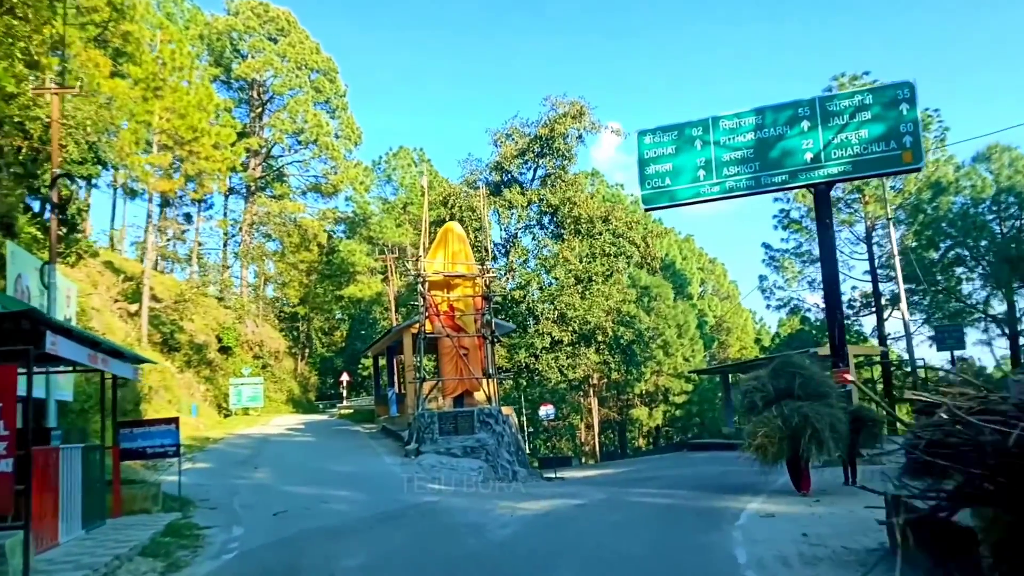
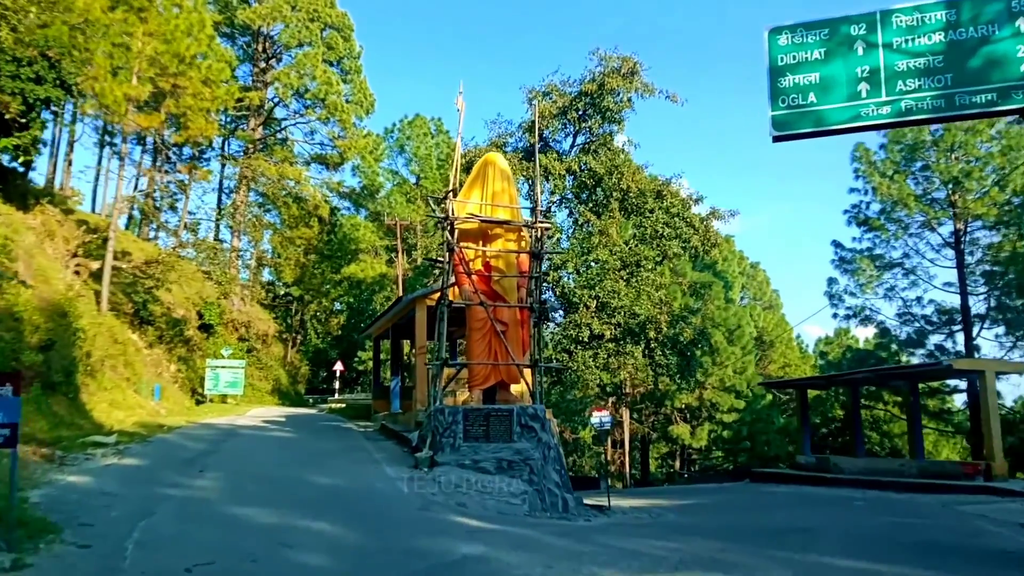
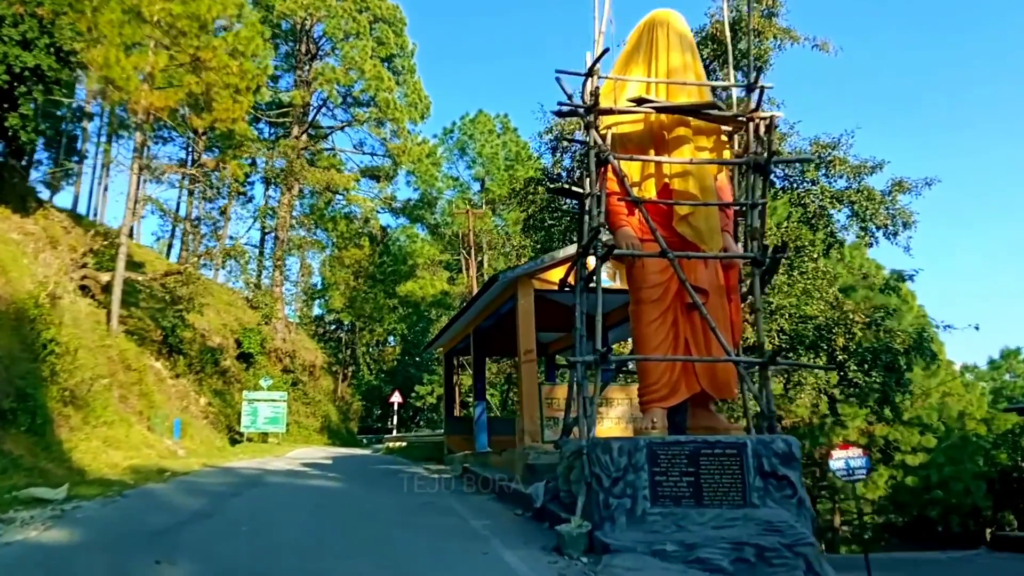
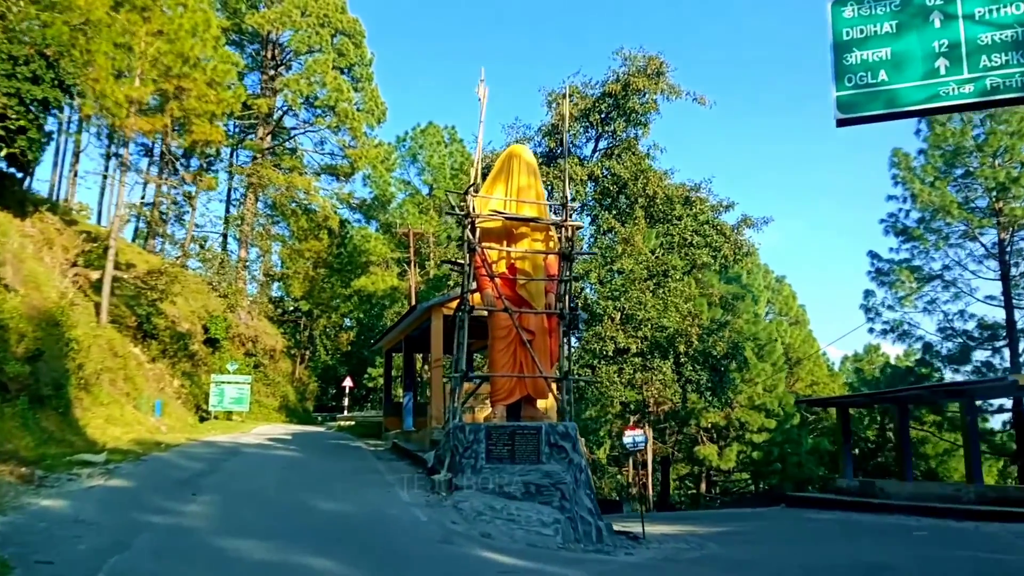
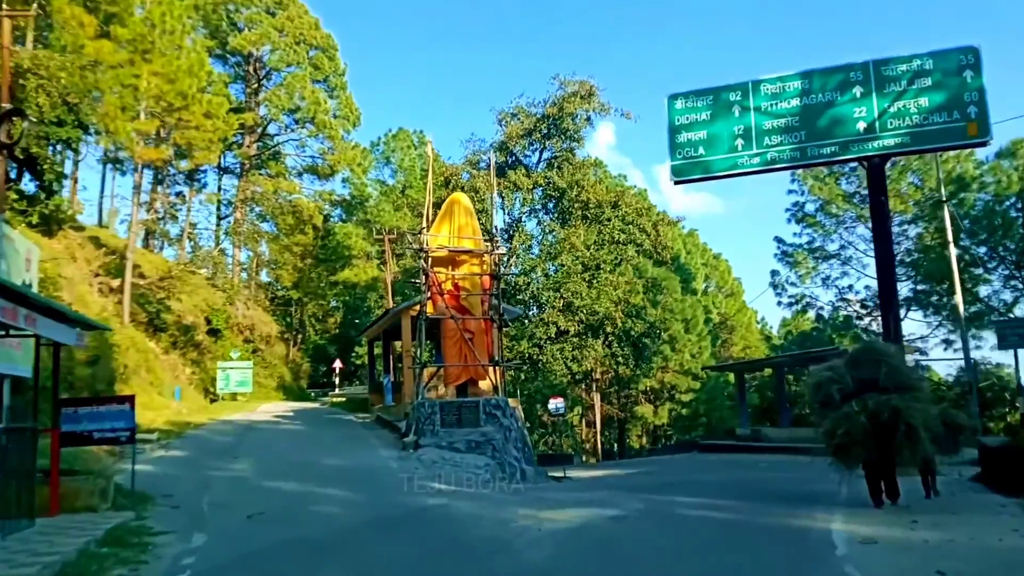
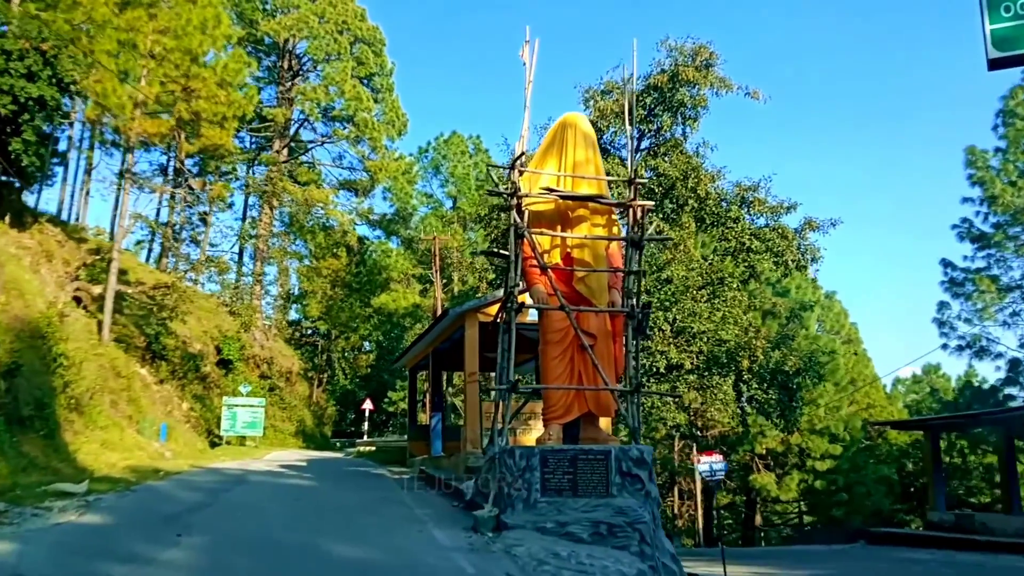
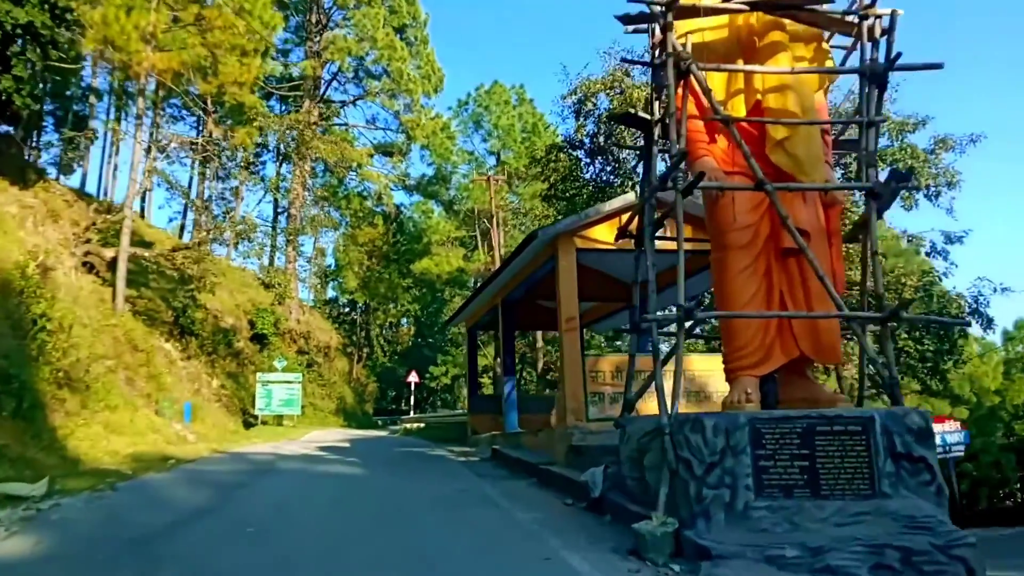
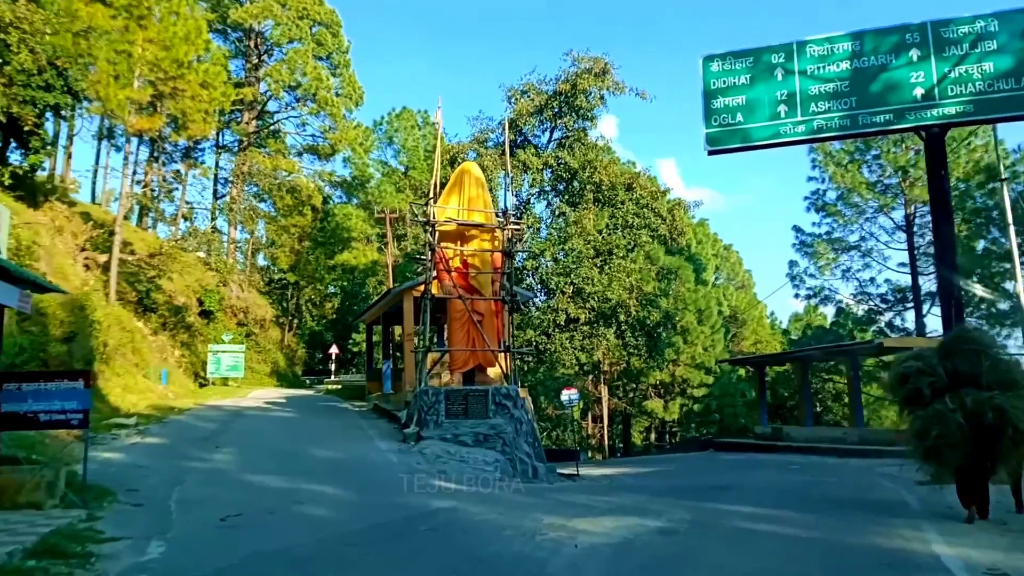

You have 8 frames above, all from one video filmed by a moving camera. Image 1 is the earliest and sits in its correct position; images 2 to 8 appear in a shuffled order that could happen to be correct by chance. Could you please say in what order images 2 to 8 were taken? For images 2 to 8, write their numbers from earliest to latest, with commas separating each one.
5, 8, 2, 4, 6, 3, 7
